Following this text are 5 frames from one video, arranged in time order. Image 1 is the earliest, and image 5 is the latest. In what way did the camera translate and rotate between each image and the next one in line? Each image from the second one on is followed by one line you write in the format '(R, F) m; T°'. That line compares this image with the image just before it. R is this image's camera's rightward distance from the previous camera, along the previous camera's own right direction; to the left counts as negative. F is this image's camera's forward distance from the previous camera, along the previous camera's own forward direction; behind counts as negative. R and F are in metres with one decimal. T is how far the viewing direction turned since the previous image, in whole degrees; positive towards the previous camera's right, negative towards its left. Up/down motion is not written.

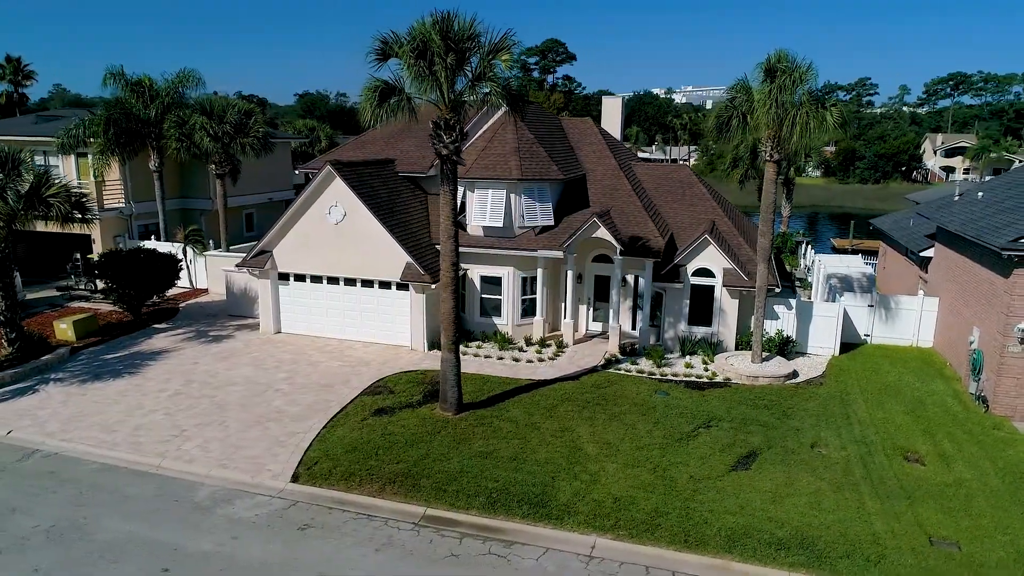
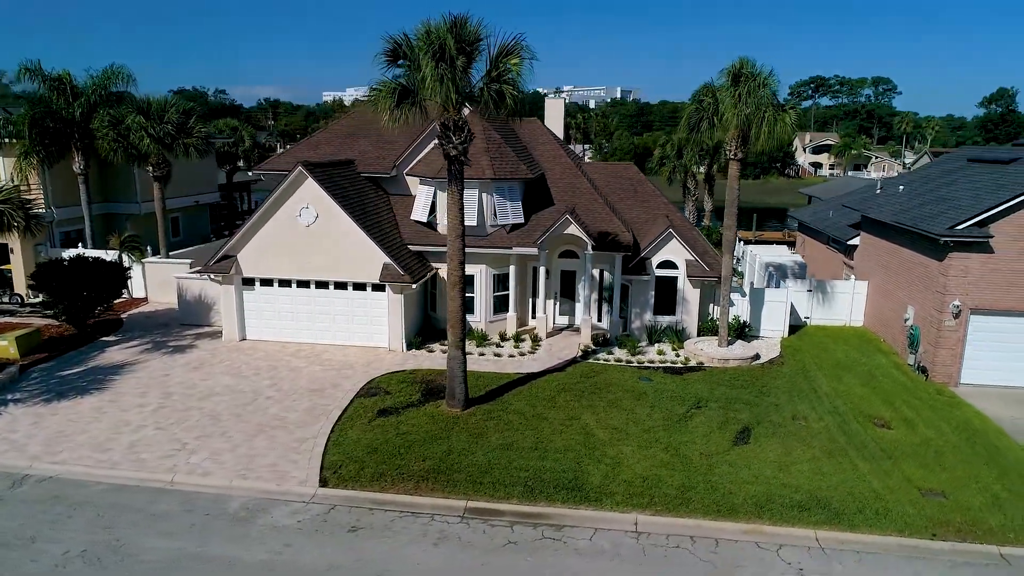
(-2.5, -0.3) m; +9°
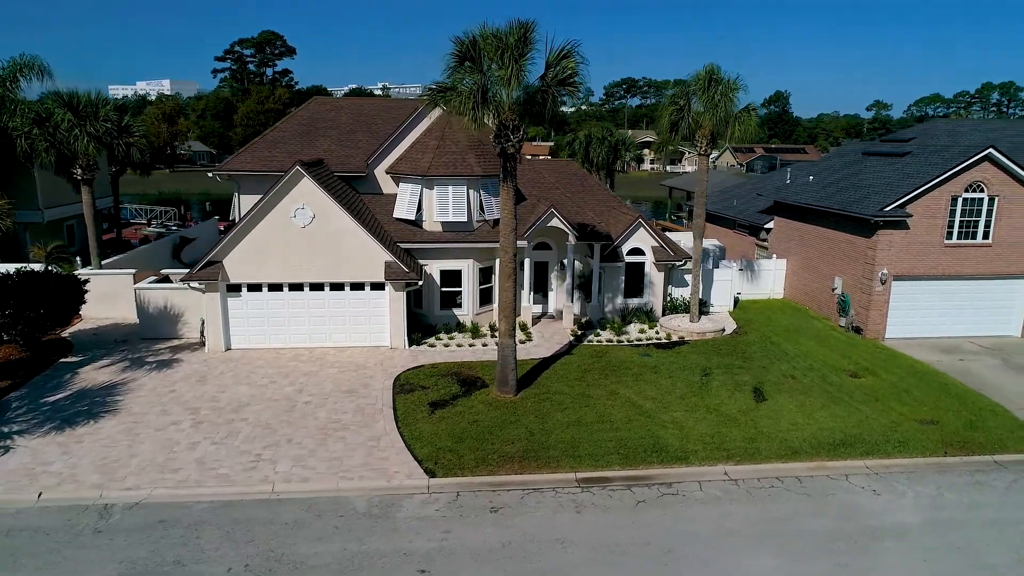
(-5.2, -0.3) m; +14°
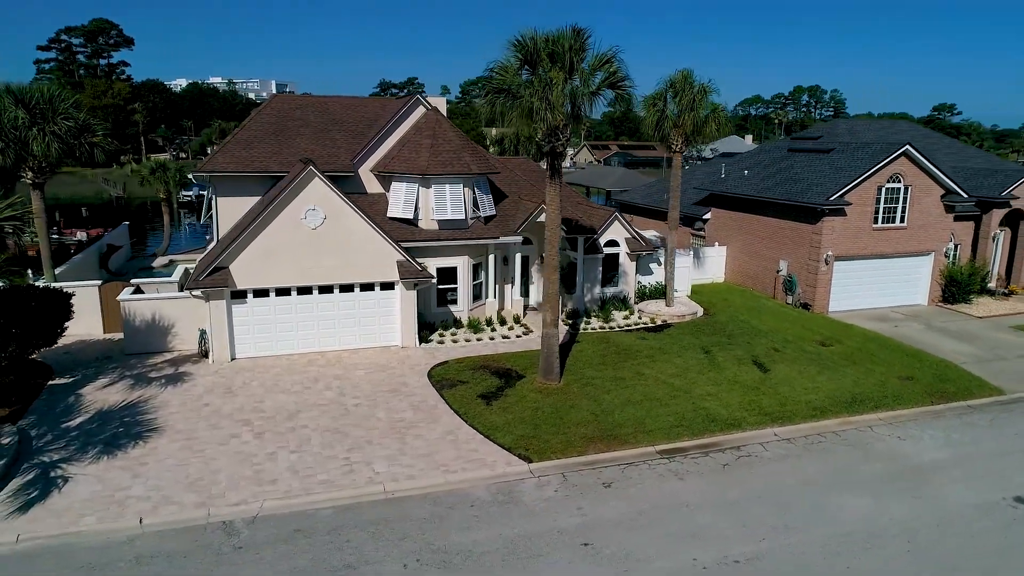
(-4.6, -0.2) m; +12°
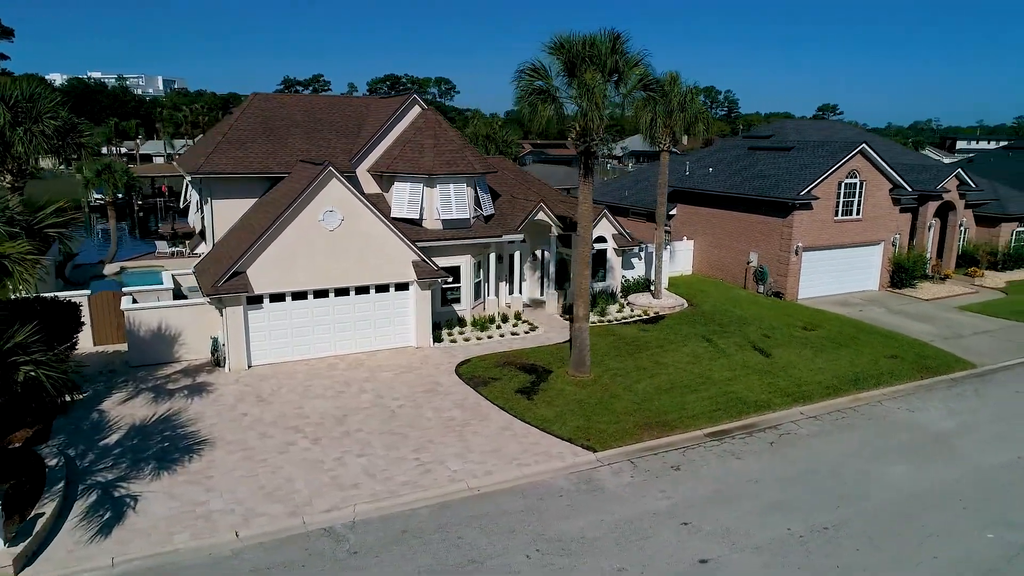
(-3.2, -0.1) m; +8°
